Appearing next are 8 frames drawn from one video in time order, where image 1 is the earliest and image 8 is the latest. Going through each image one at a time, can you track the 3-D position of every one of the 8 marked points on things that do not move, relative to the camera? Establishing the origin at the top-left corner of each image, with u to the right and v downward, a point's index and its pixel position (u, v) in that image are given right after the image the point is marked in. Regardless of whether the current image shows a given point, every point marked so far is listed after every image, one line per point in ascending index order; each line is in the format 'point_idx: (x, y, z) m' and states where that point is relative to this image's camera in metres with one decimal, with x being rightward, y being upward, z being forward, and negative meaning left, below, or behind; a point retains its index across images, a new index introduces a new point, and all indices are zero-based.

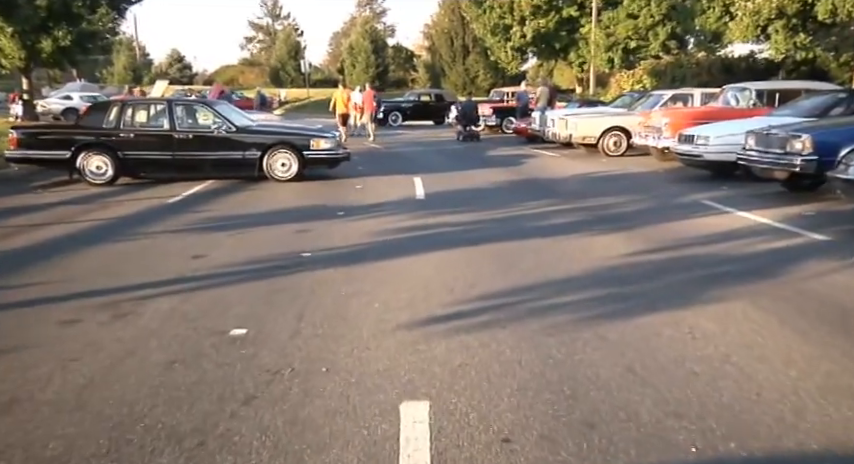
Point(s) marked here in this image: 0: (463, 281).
0: (+0.3, -0.4, +6.6) m
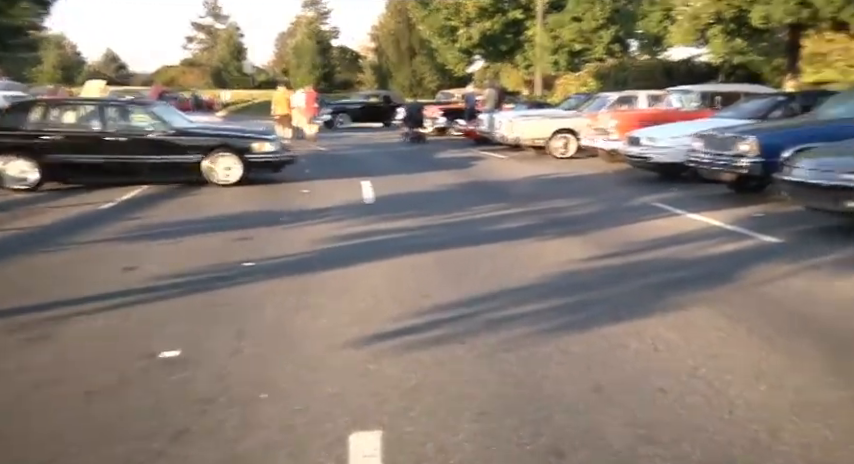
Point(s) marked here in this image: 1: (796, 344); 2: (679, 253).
0: (-0.1, -0.5, +6.3) m
1: (+2.2, -0.7, +4.3) m
2: (+2.6, -0.2, +7.2) m
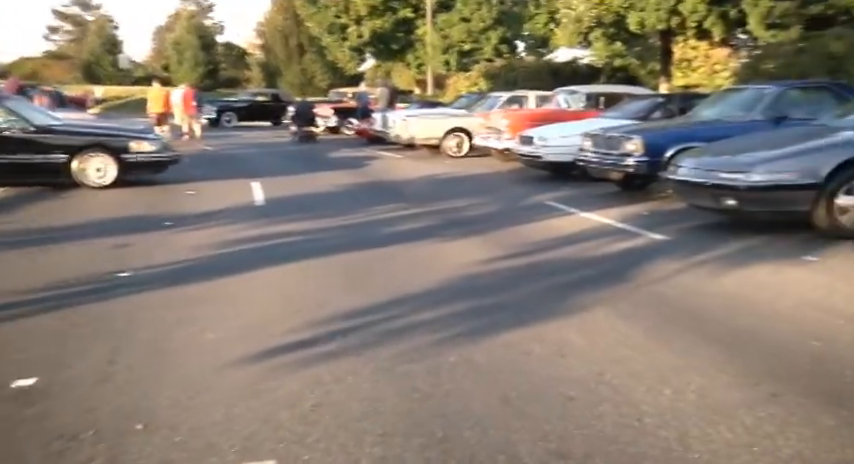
0: (-1.0, -0.6, +5.9) m
1: (+1.6, -0.7, +4.4) m
2: (+1.5, -0.2, +7.3) m
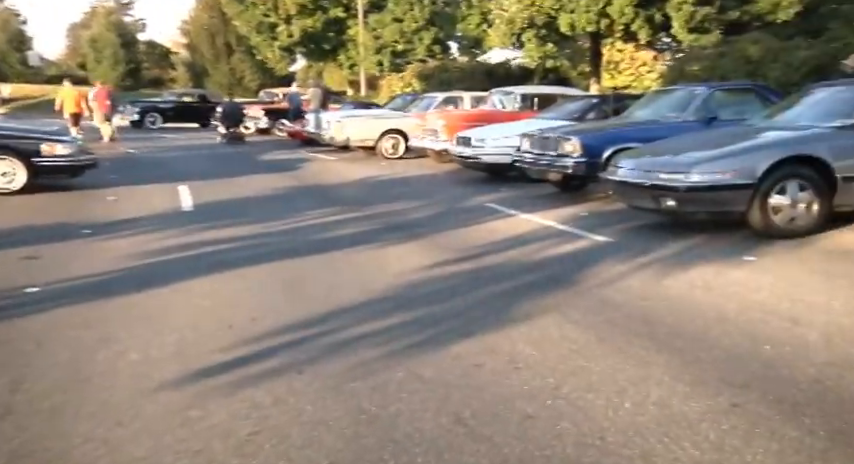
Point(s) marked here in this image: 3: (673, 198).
0: (-1.4, -0.6, +5.6) m
1: (+1.3, -0.7, +4.2) m
2: (+0.9, -0.2, +7.1) m
3: (+2.5, +0.4, +7.4) m
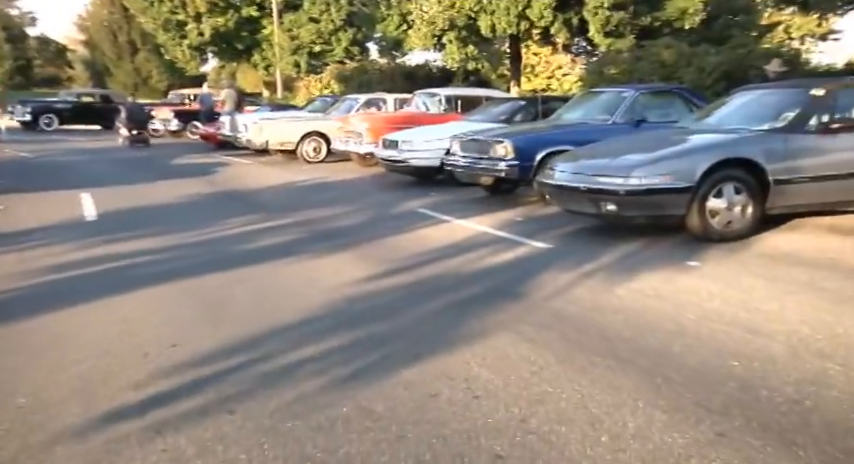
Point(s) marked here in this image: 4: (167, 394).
0: (-1.8, -0.7, +4.9) m
1: (+1.0, -0.8, +3.9) m
2: (+0.3, -0.3, +6.7) m
3: (+1.9, +0.3, +7.2) m
4: (-1.4, -0.9, +3.9) m
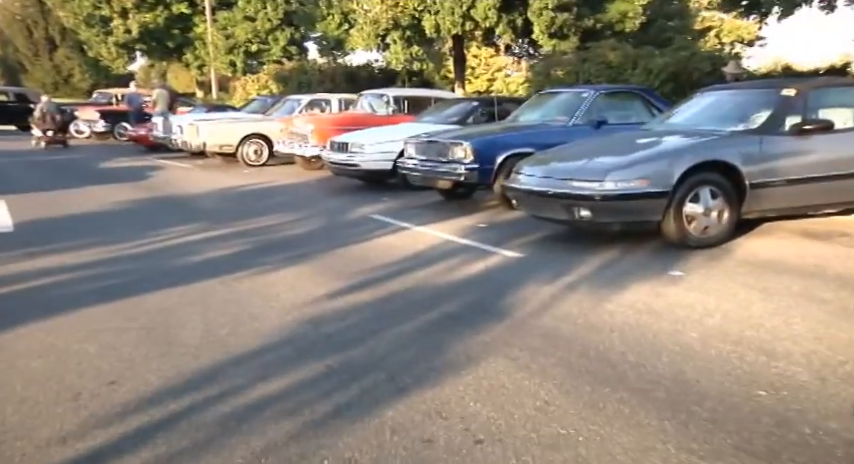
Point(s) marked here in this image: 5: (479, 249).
0: (-1.9, -0.8, +4.2) m
1: (+1.0, -0.8, +3.5) m
2: (0.0, -0.4, +6.2) m
3: (+1.5, +0.2, +6.8) m
4: (-1.5, -1.0, +3.2) m
5: (+0.5, -0.2, +7.2) m
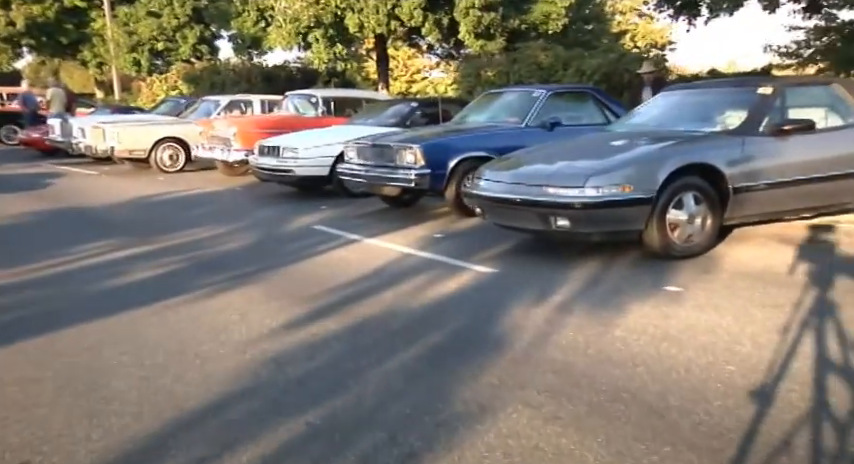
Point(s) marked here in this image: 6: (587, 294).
0: (-1.9, -1.0, +3.2) m
1: (+1.1, -0.9, +2.8) m
2: (-0.2, -0.5, +5.4) m
3: (+1.2, +0.1, +6.2) m
4: (-1.3, -1.1, +2.3) m
5: (+0.2, -0.3, +6.5) m
6: (+1.2, -0.5, +5.4) m
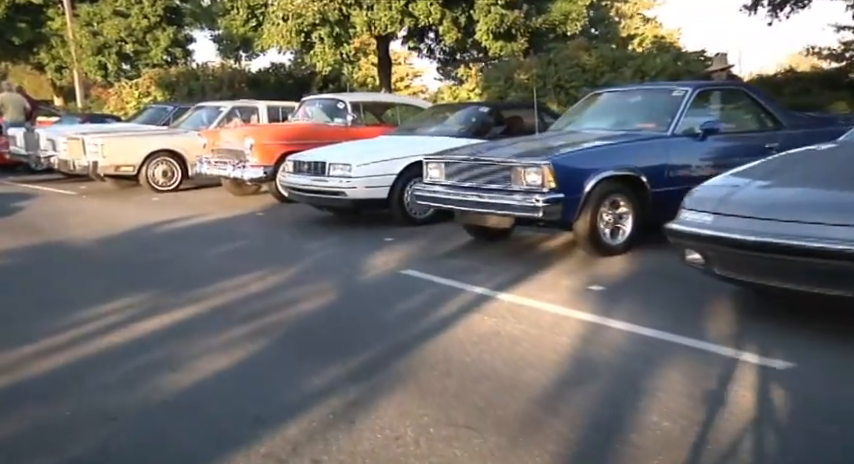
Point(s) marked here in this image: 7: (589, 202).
0: (-0.3, -1.4, +0.8) m
1: (+2.7, -1.3, +0.6) m
2: (+1.3, -0.9, +3.1) m
3: (+2.6, -0.3, +4.0) m
4: (+0.4, -1.5, -0.1) m
5: (+1.6, -0.7, +4.2) m
6: (+2.7, -0.8, +3.2) m
7: (+1.6, +0.3, +7.0) m
